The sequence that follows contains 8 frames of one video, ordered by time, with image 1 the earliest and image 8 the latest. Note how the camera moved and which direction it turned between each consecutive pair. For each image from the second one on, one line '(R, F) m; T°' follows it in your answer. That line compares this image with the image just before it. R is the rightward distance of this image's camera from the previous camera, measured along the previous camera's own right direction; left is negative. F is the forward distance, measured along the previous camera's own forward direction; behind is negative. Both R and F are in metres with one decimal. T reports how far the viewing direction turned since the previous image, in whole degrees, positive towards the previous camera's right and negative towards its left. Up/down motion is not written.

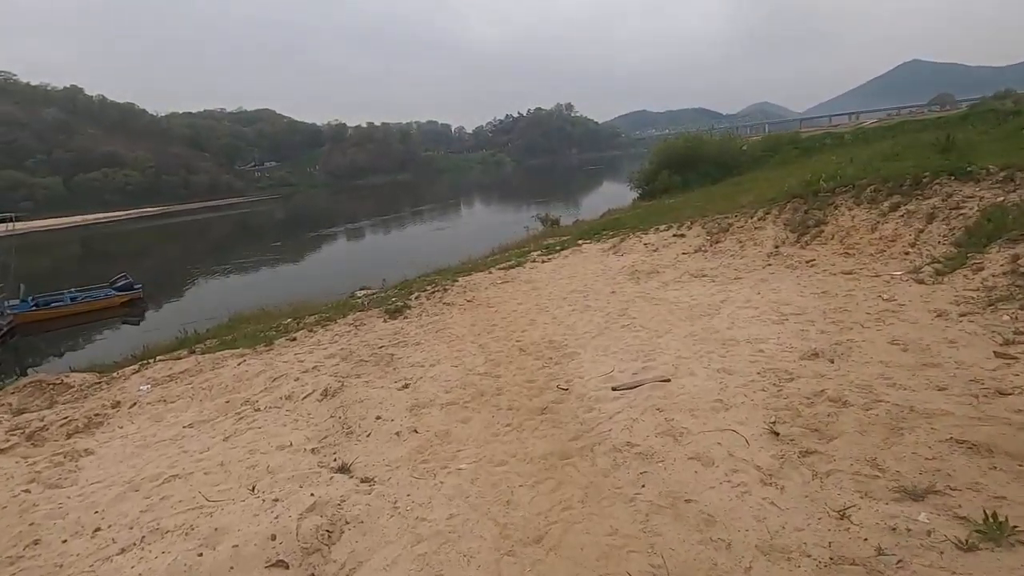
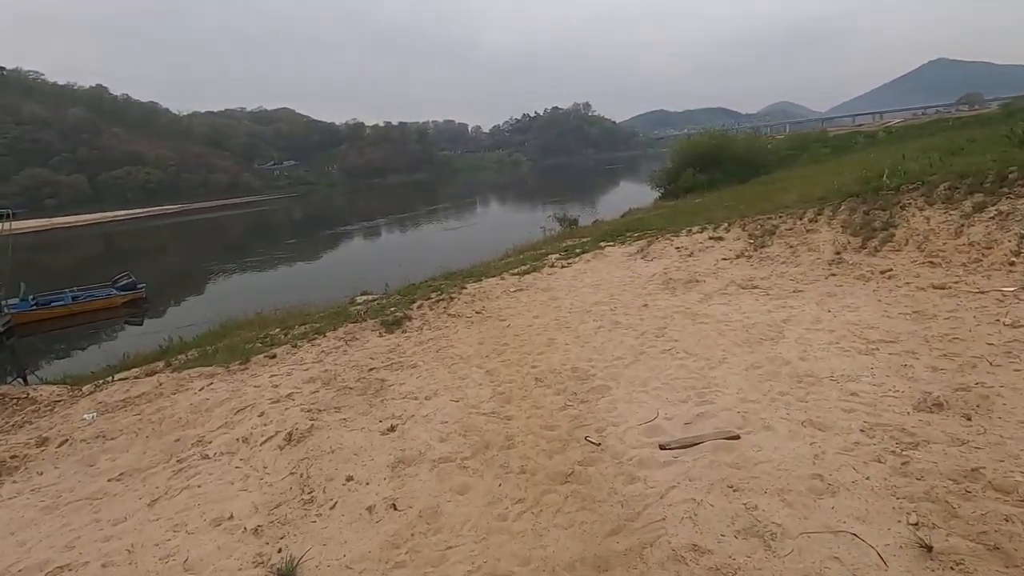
(0.0, +1.5) m; -2°
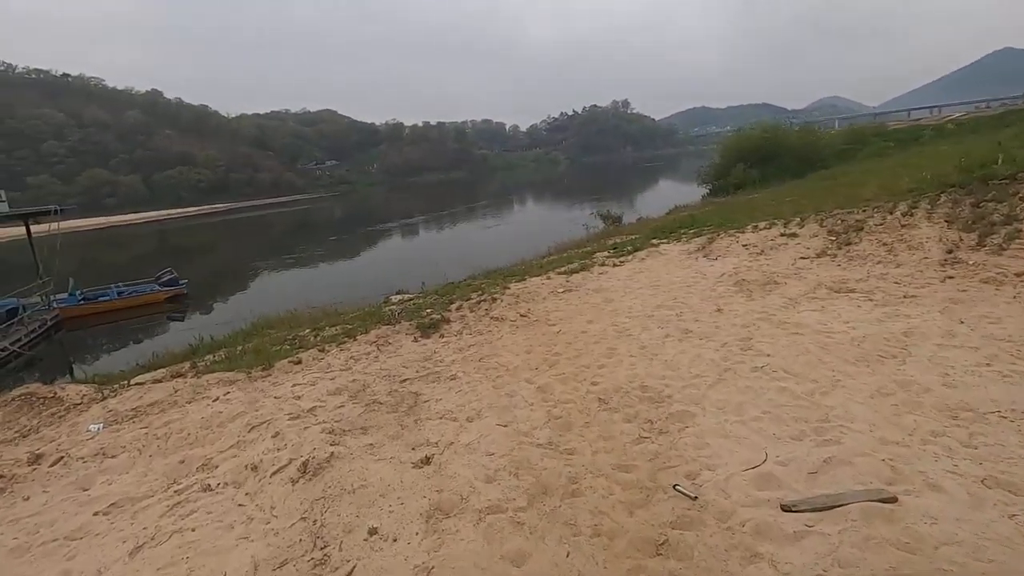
(-0.2, +1.0) m; -4°
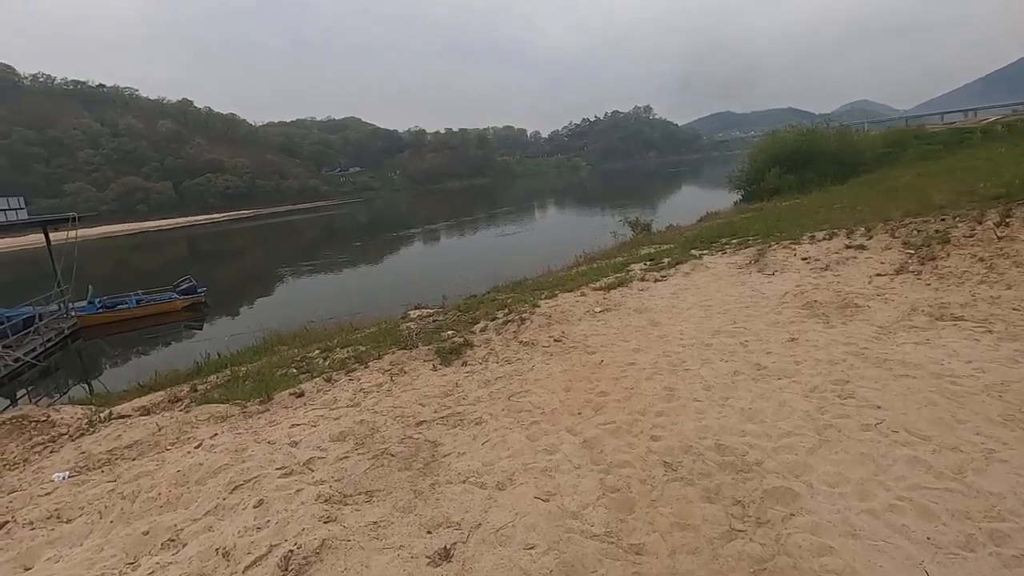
(-0.2, +1.1) m; -2°
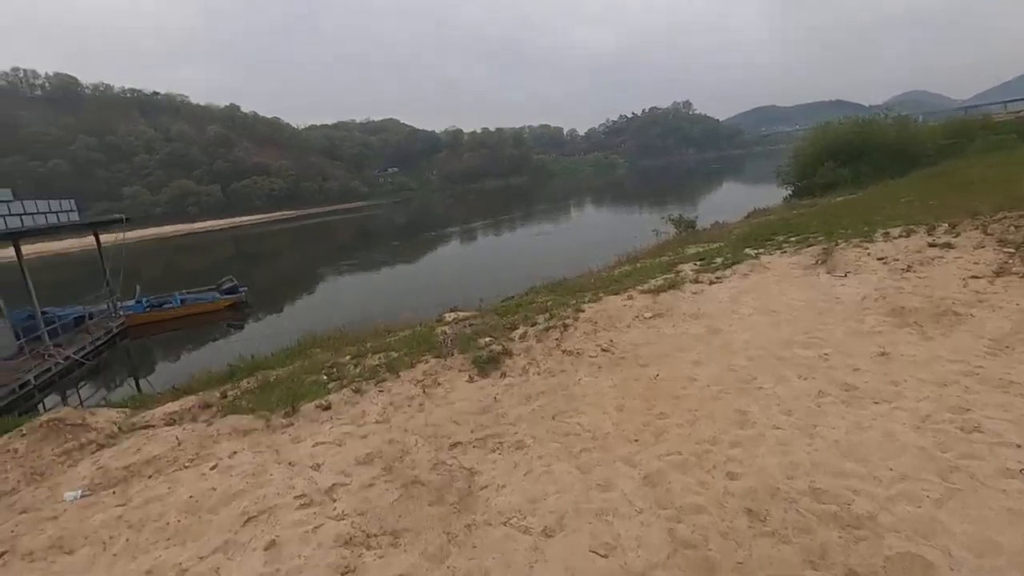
(-0.1, +0.7) m; -4°
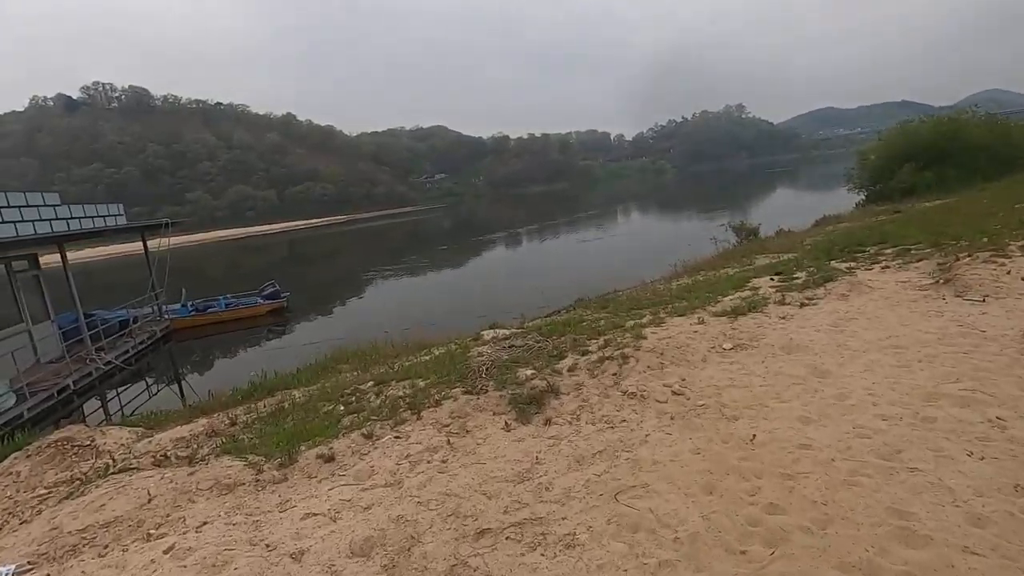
(0.0, +1.3) m; -5°
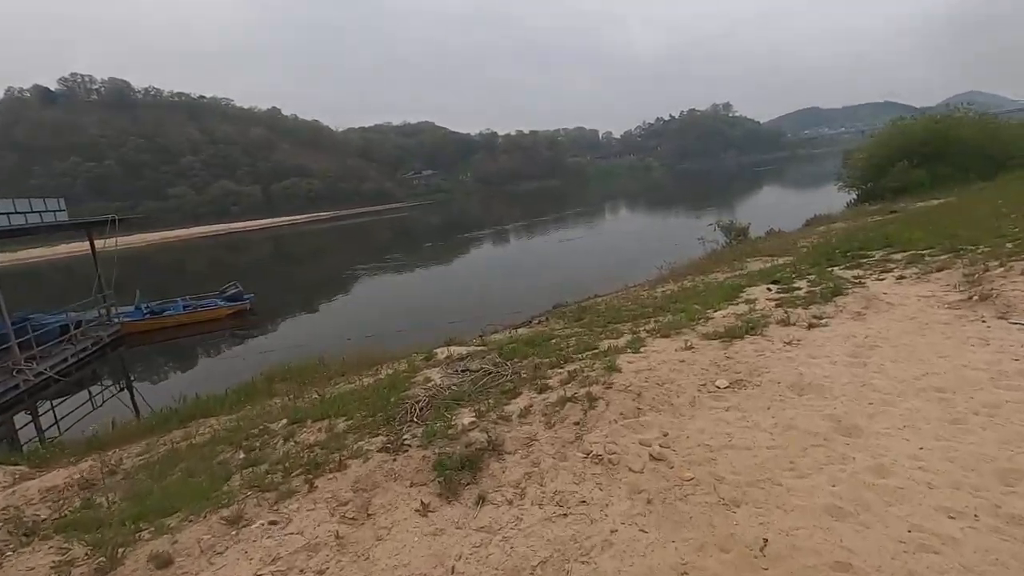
(+0.5, +1.5) m; +1°
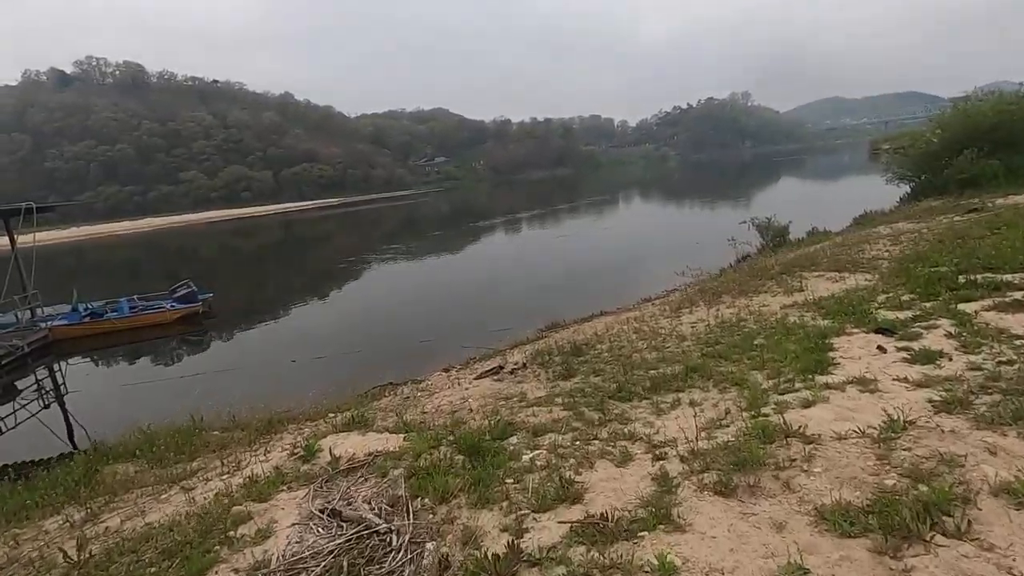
(+0.8, +3.8) m; -1°
